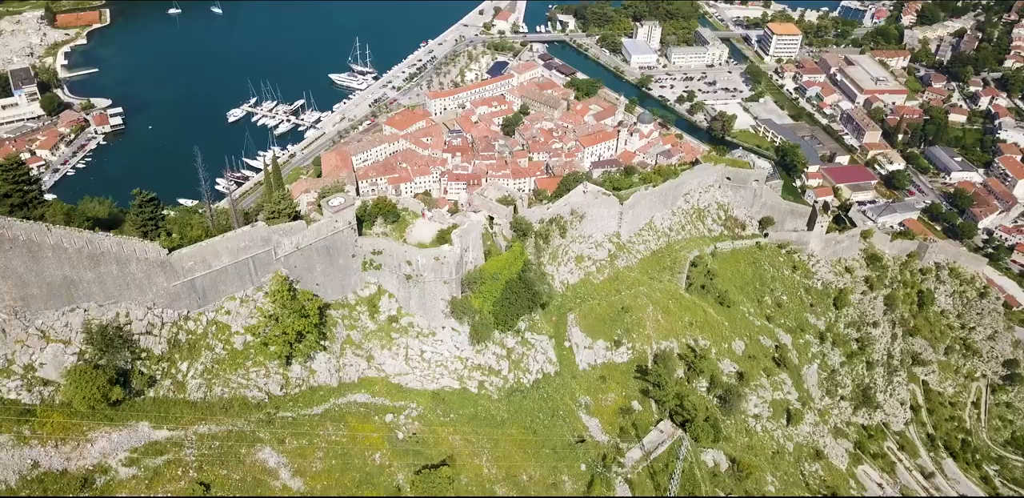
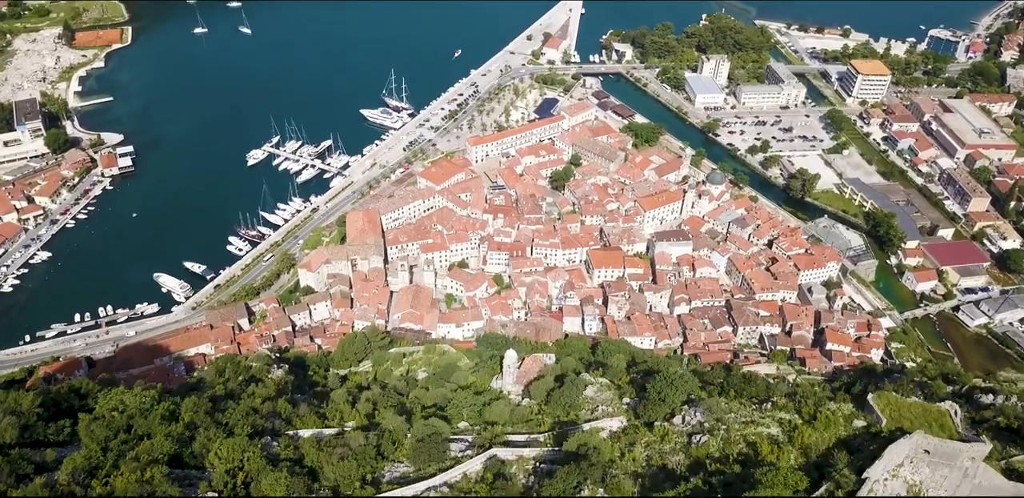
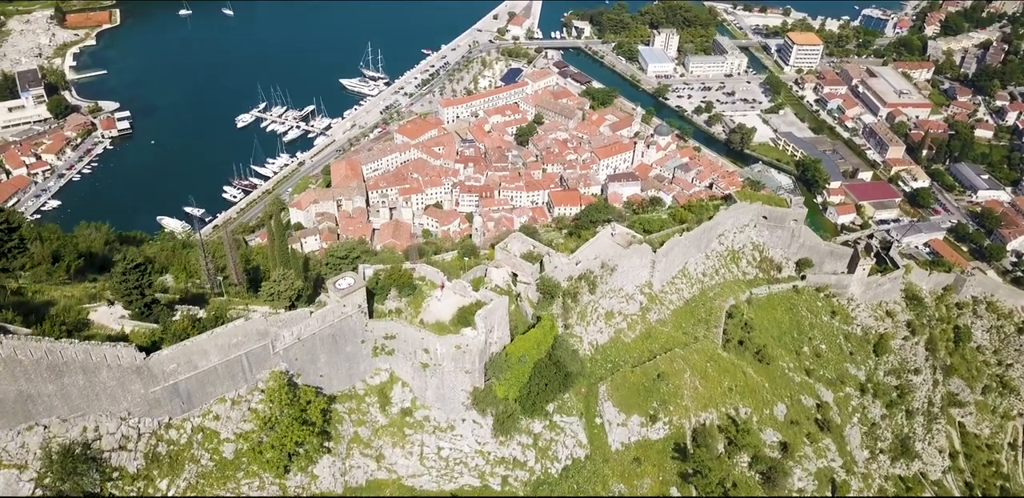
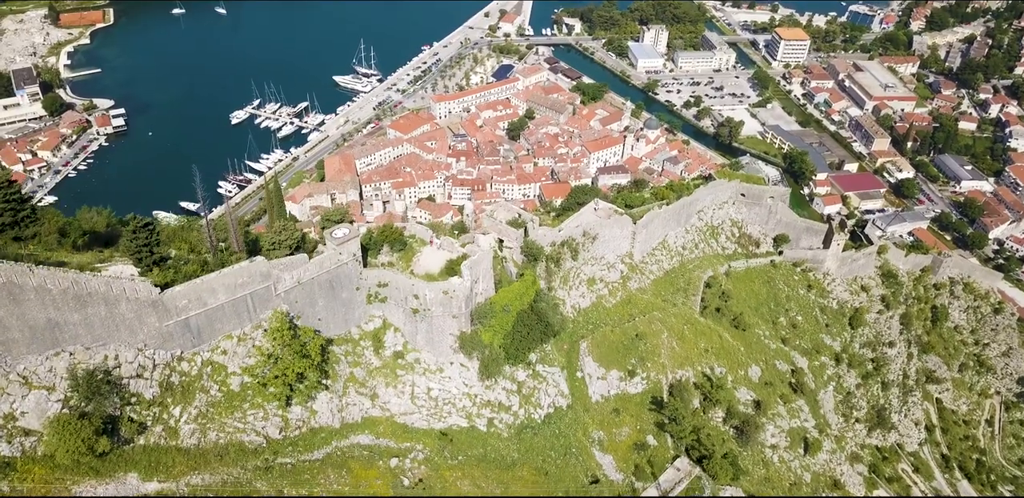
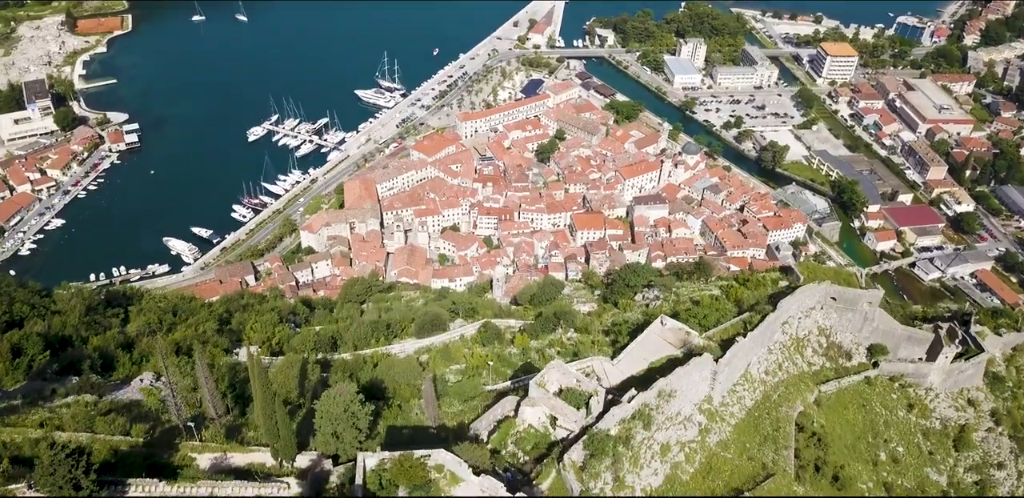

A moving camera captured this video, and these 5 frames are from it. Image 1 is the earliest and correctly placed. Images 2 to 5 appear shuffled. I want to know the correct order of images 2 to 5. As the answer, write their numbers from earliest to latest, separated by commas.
4, 3, 5, 2
